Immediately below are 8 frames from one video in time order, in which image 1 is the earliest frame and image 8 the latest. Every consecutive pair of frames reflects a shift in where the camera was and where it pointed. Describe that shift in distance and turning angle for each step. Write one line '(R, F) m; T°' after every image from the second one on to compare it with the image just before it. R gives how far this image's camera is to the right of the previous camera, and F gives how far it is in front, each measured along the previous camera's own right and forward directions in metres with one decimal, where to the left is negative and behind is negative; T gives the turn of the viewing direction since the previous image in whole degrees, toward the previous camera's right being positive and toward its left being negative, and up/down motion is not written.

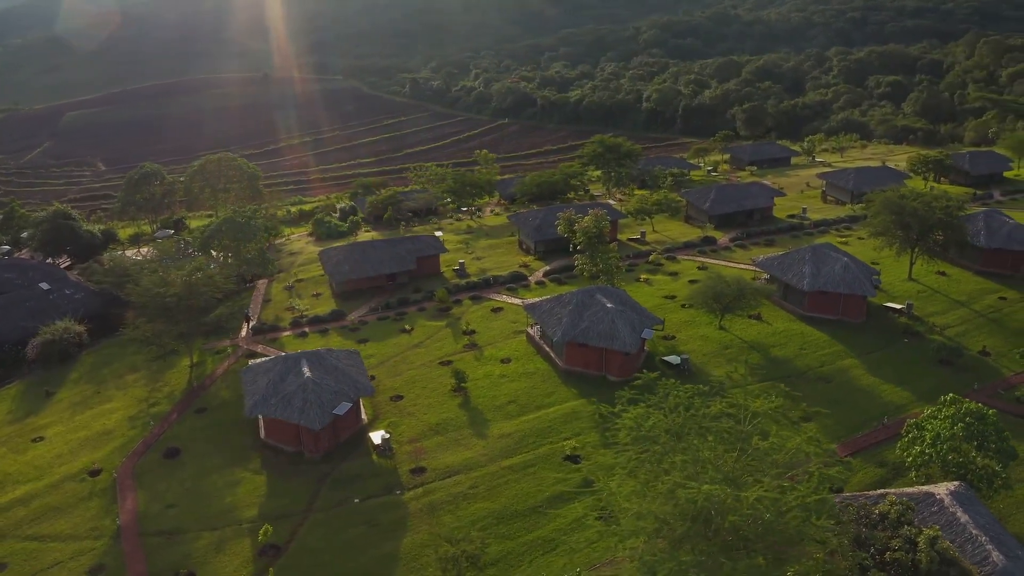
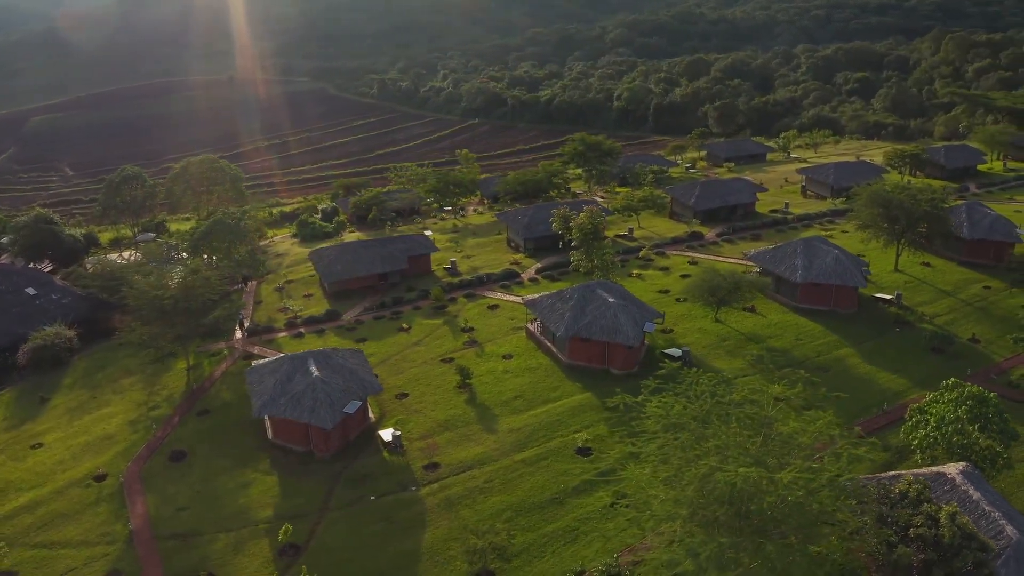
(-1.6, -0.1) m; +2°
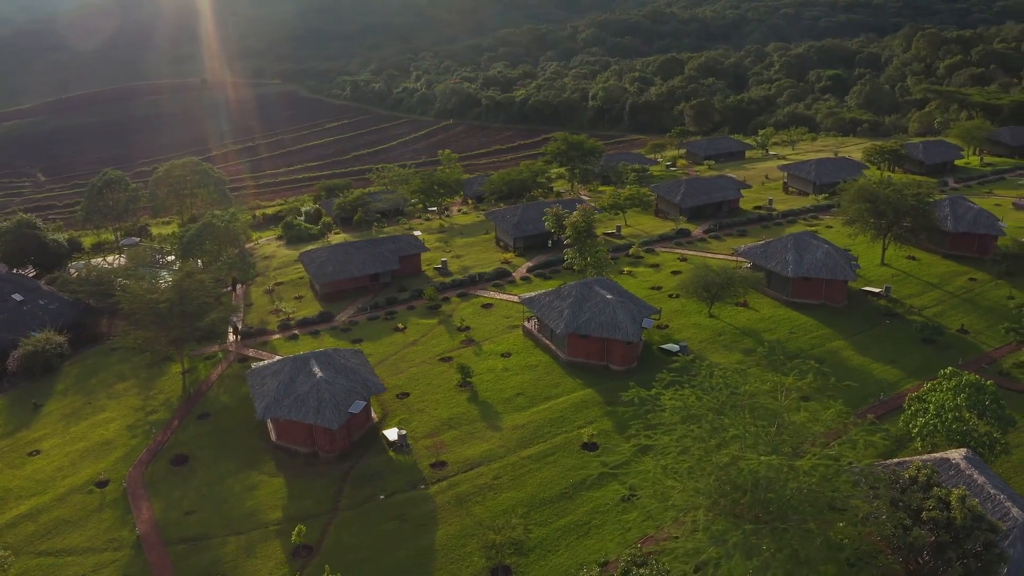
(-1.2, -0.2) m; +2°
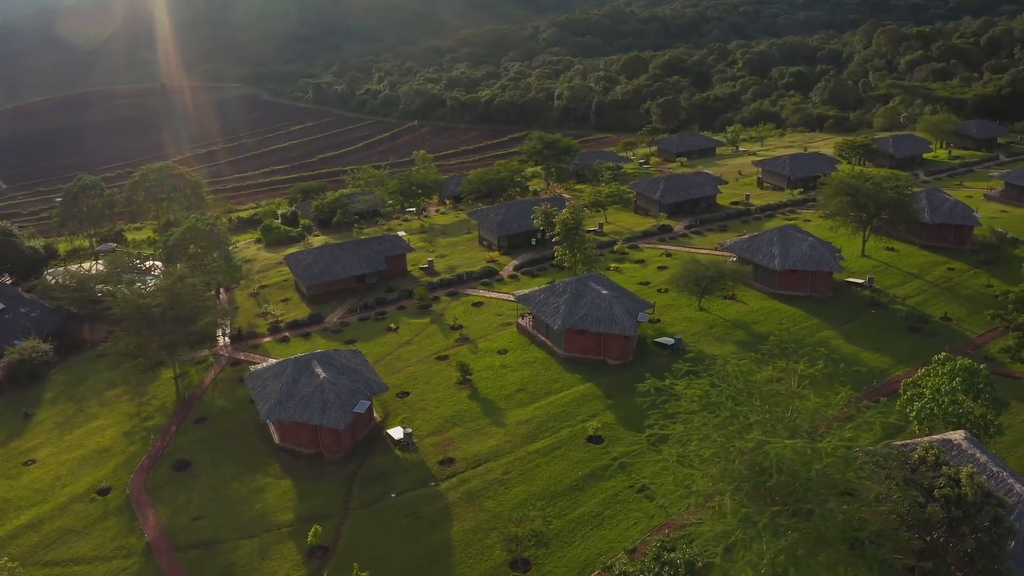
(-1.5, -0.2) m; +2°
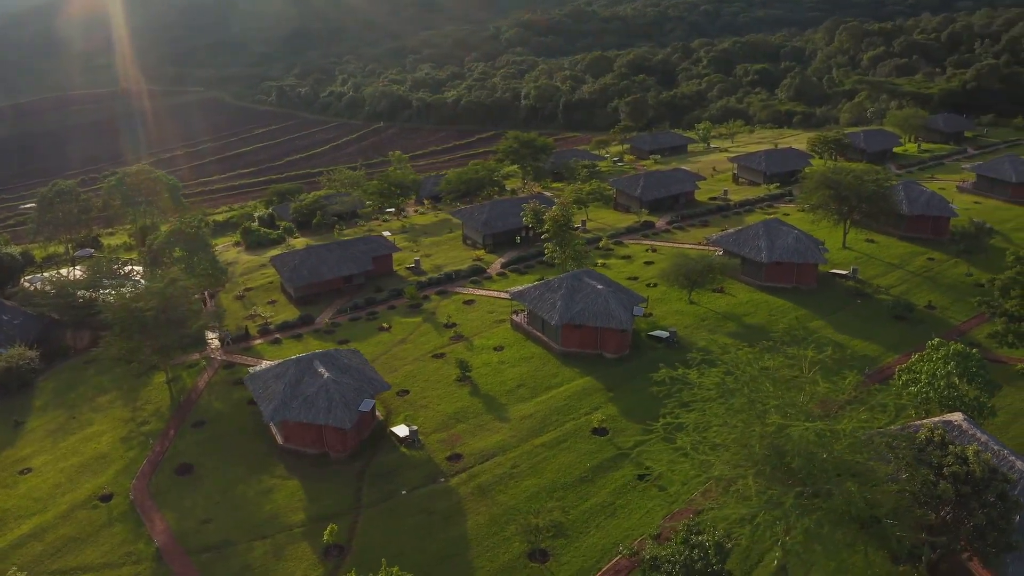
(-1.5, -0.2) m; +2°
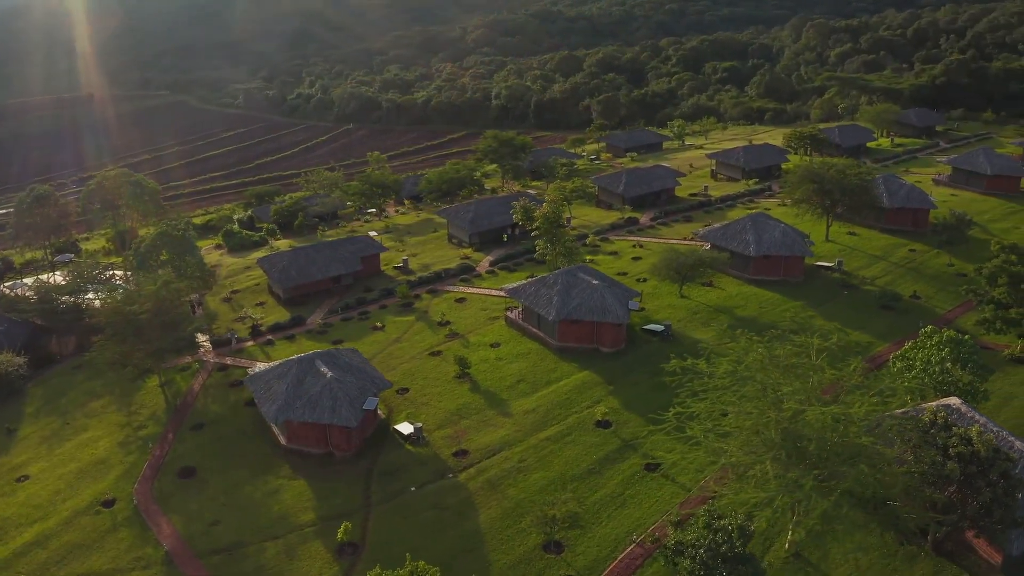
(-1.3, -0.2) m; +2°
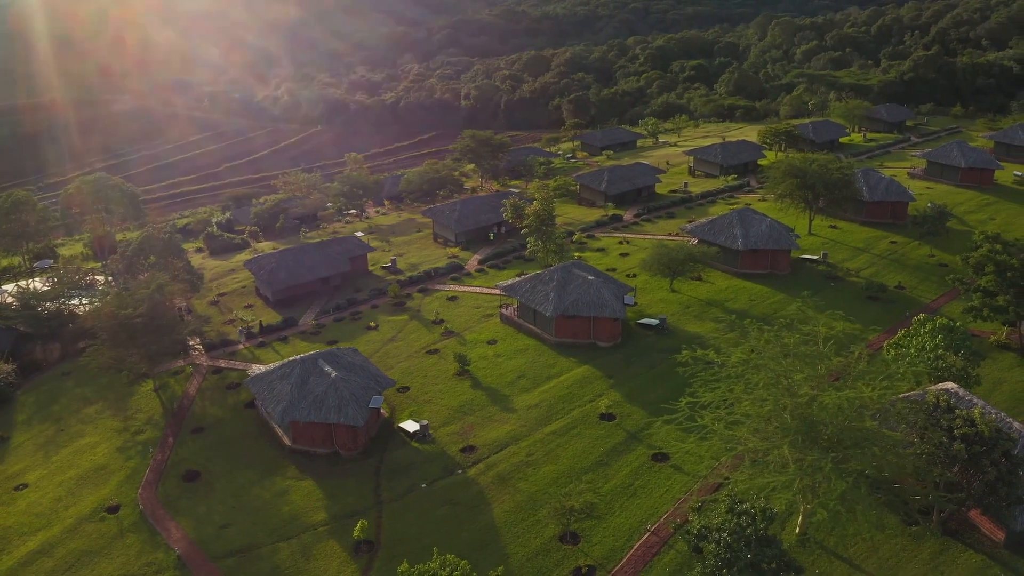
(-1.4, -0.2) m; +2°
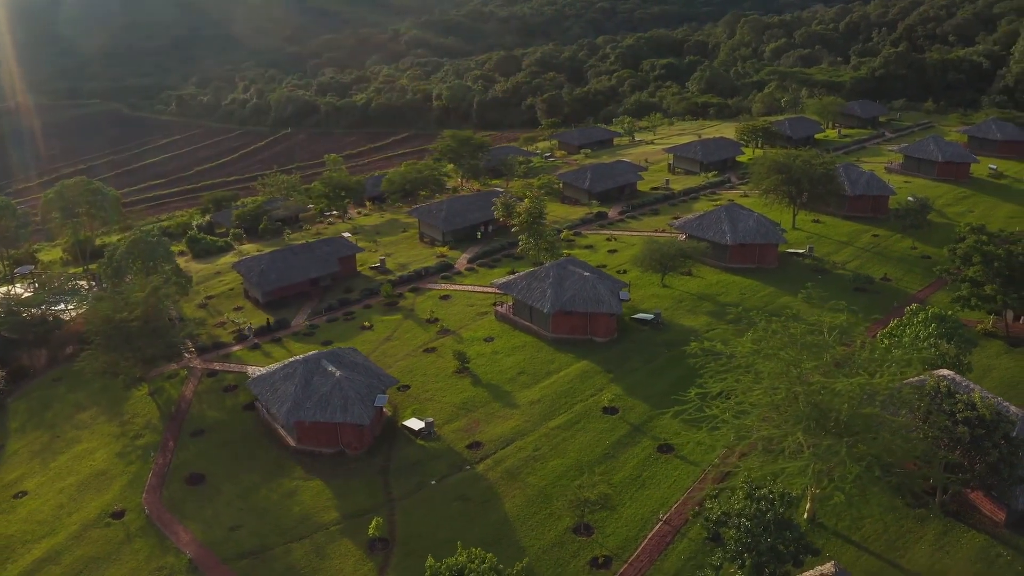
(-1.3, -0.2) m; +2°
